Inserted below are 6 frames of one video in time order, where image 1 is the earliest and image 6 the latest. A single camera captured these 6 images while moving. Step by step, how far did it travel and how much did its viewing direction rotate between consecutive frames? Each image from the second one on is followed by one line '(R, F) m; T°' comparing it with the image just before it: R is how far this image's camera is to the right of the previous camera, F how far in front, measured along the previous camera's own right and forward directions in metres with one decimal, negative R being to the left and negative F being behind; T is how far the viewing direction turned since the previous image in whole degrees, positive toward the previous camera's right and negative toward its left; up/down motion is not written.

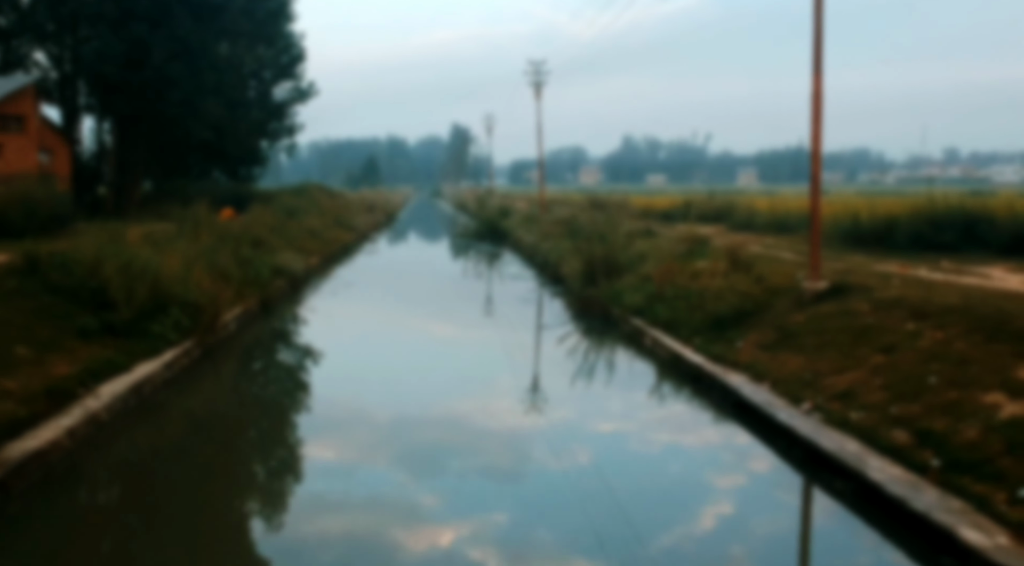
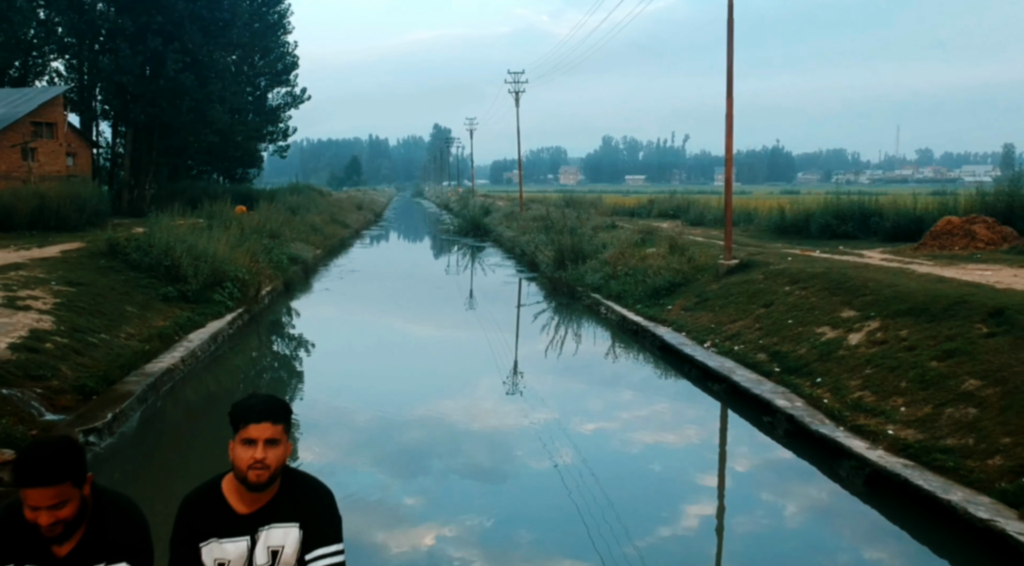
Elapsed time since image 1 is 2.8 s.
(0.0, -3.4) m; +1°
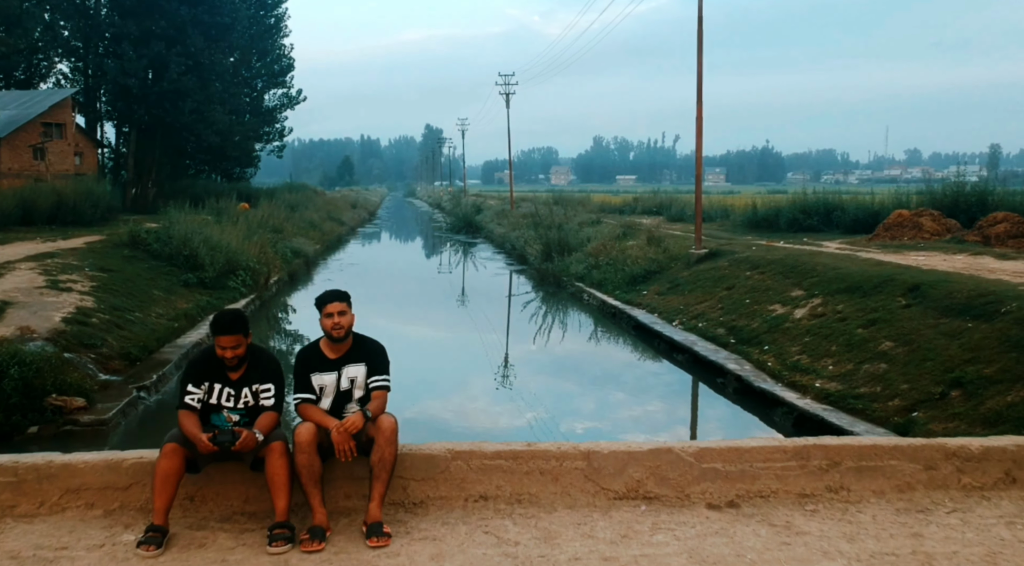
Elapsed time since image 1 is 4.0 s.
(0.0, -1.5) m; +1°
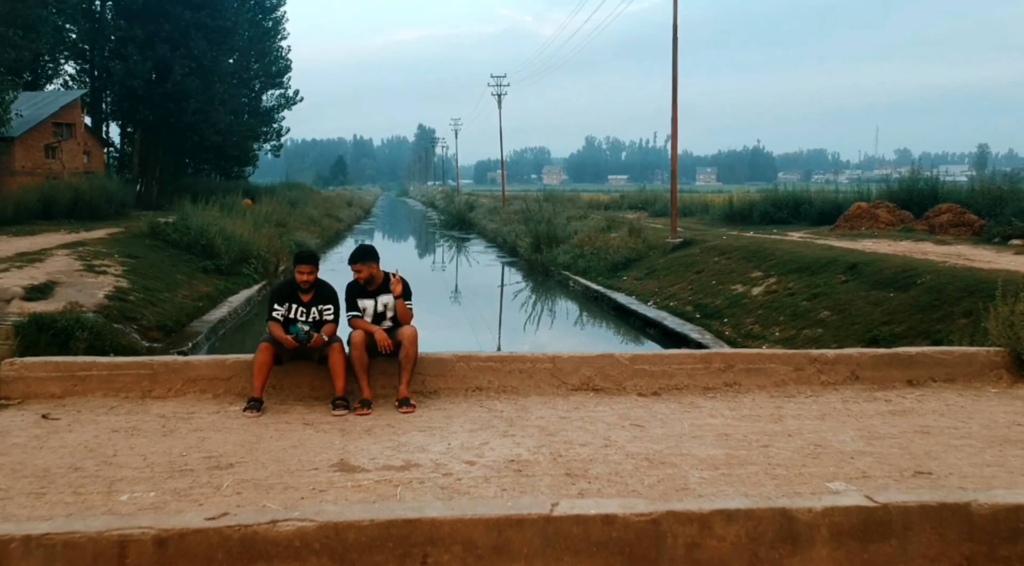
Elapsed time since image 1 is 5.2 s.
(0.0, -1.5) m; 0°
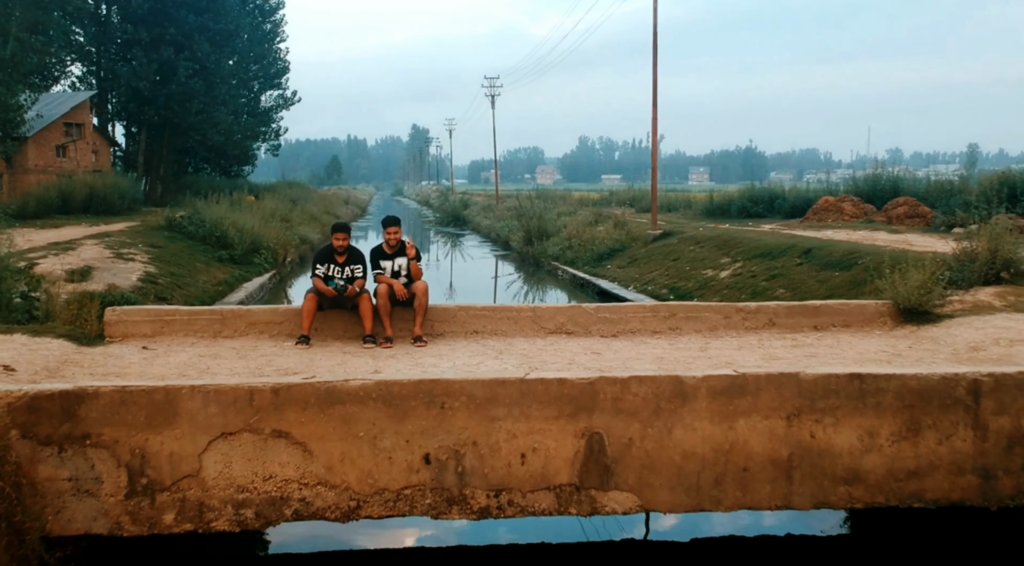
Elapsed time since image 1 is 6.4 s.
(0.0, -1.4) m; 0°
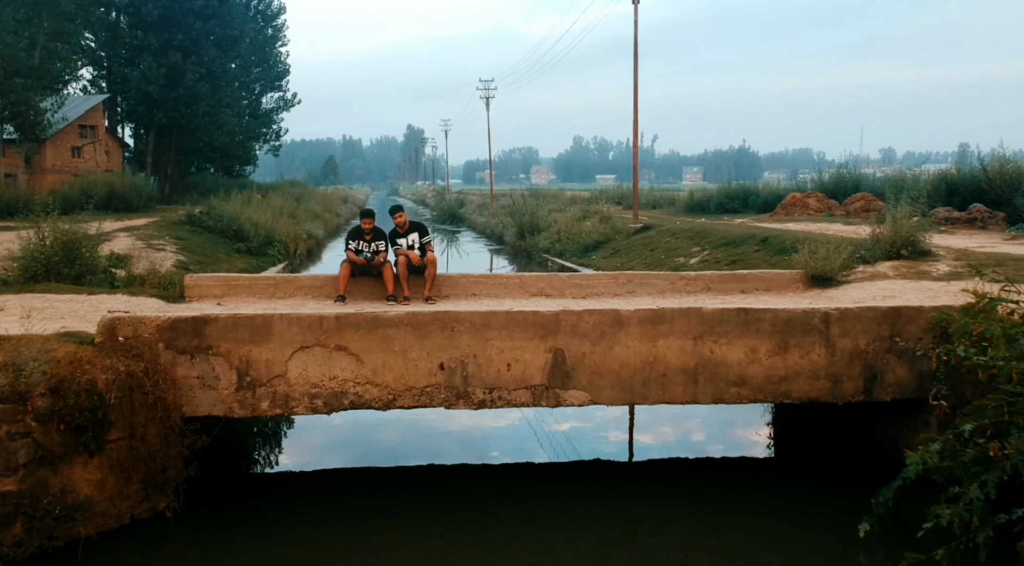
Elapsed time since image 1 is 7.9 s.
(0.0, -1.7) m; 0°
